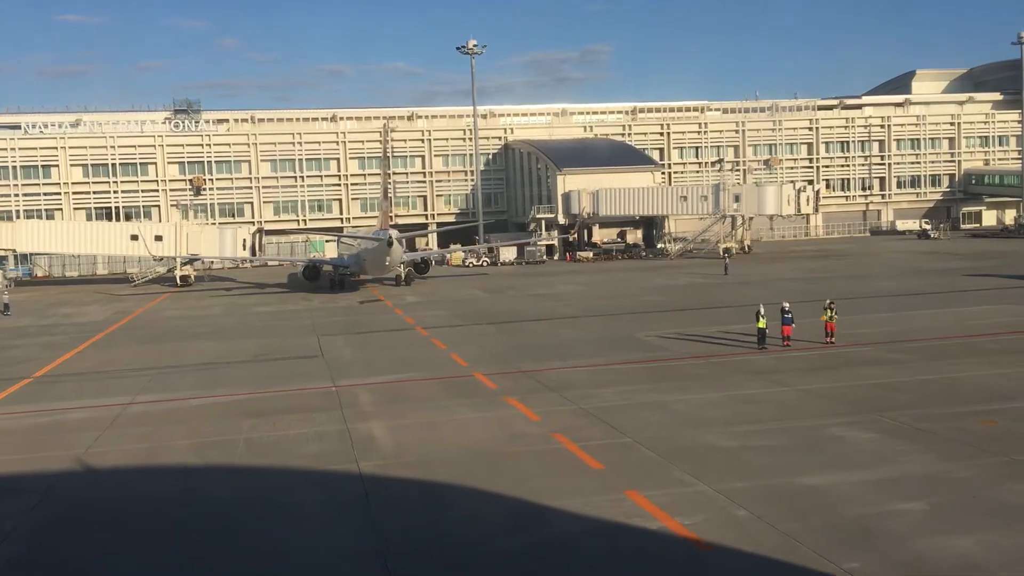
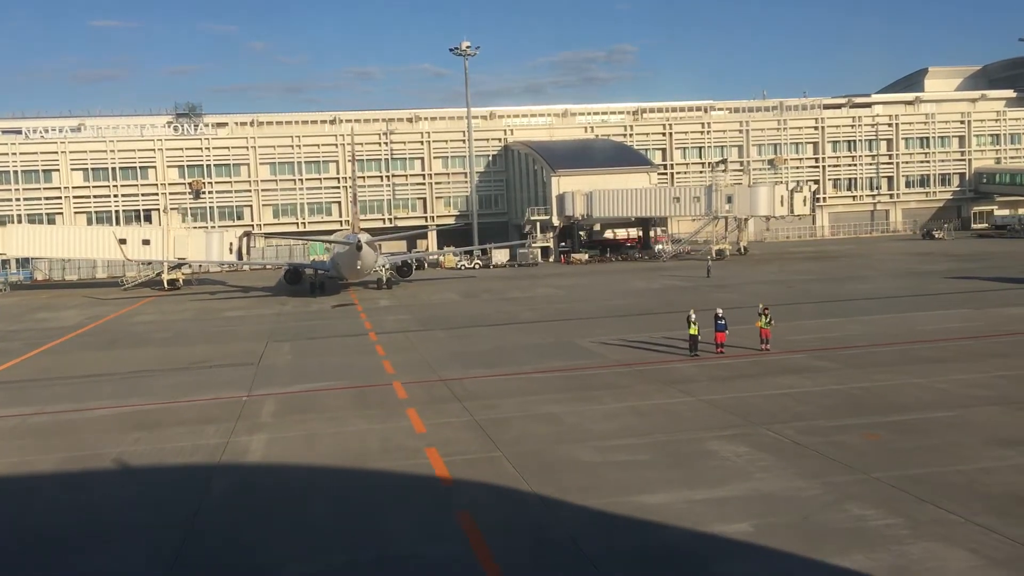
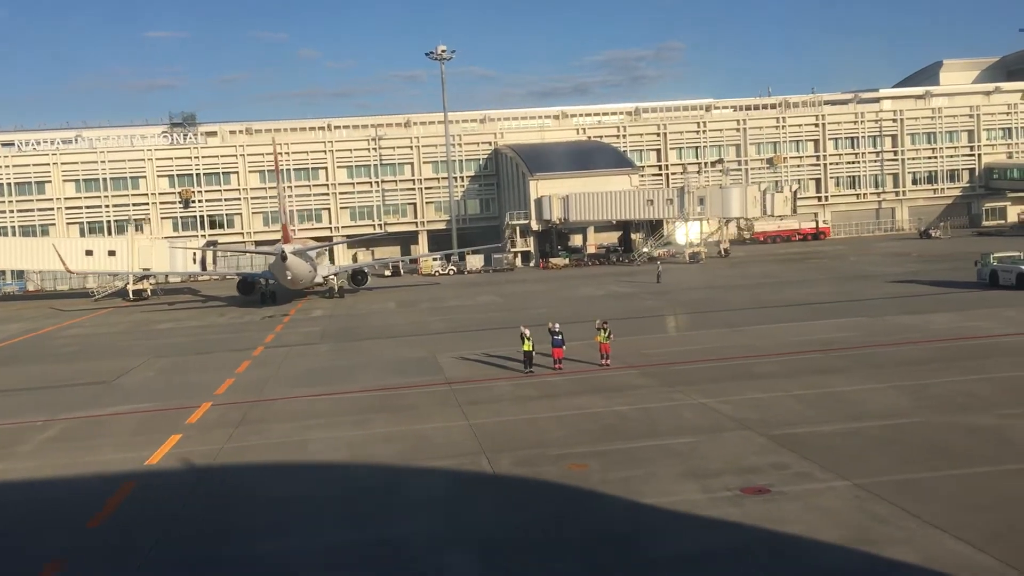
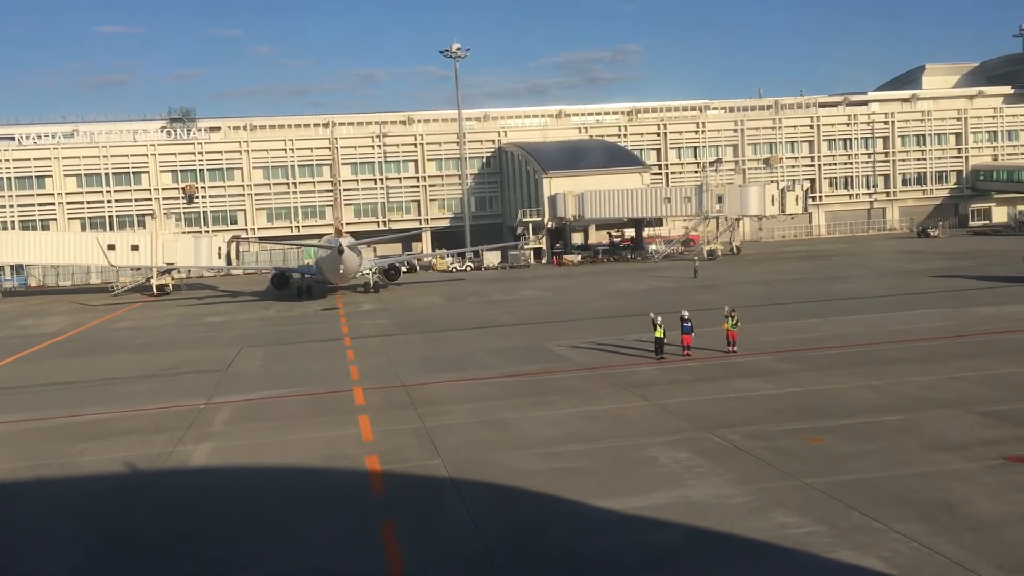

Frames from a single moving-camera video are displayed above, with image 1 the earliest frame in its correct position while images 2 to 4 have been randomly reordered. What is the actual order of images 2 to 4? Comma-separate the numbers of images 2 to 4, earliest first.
2, 4, 3
